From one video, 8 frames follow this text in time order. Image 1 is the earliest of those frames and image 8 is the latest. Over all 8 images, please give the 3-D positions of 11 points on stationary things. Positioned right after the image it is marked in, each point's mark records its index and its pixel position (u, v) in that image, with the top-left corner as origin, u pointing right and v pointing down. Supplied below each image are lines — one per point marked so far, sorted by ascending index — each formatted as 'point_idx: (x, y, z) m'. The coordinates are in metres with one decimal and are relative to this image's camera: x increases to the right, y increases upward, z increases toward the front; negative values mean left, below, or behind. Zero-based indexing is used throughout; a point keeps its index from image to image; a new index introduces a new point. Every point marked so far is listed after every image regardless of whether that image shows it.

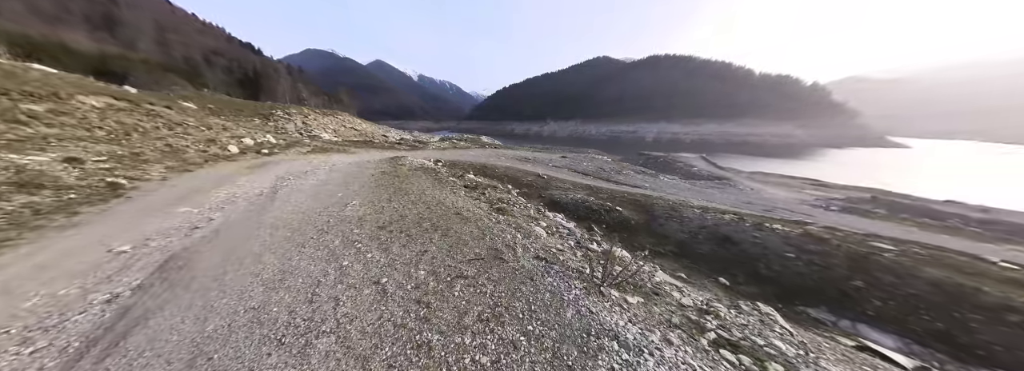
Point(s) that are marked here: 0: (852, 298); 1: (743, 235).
0: (+15.2, -5.1, +8.8) m
1: (+14.9, -3.3, +12.7) m
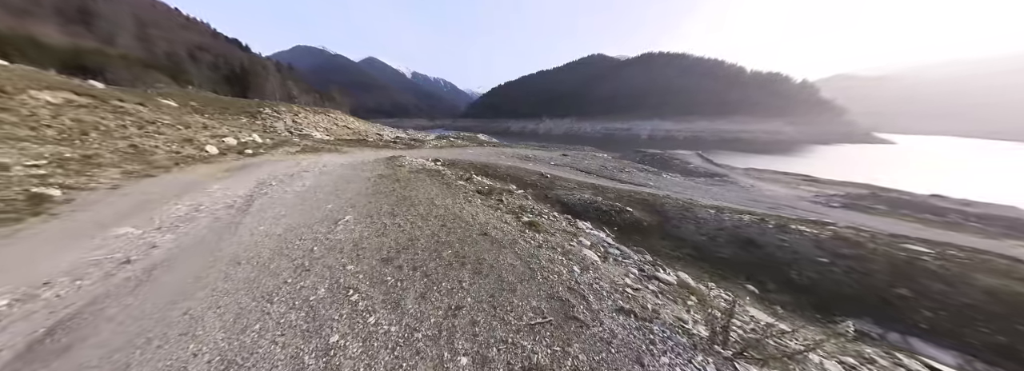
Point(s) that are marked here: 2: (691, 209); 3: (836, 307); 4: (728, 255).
0: (+15.9, -5.1, +8.1) m
1: (+15.4, -3.3, +12.0) m
2: (+15.4, -2.1, +17.3) m
3: (+14.2, -5.4, +8.8) m
4: (+13.2, -4.4, +12.1) m
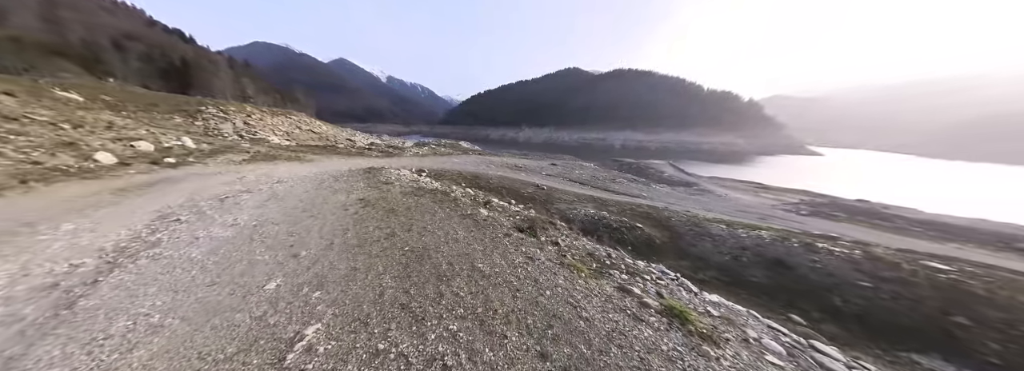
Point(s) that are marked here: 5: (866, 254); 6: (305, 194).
0: (+16.9, -5.9, +7.5) m
1: (+16.1, -4.2, +11.4) m
2: (+15.5, -3.2, +16.8) m
3: (+15.2, -6.2, +8.0) m
4: (+13.9, -5.3, +11.3) m
5: (+19.4, -3.7, +11.1) m
6: (-7.4, -0.3, +7.6) m
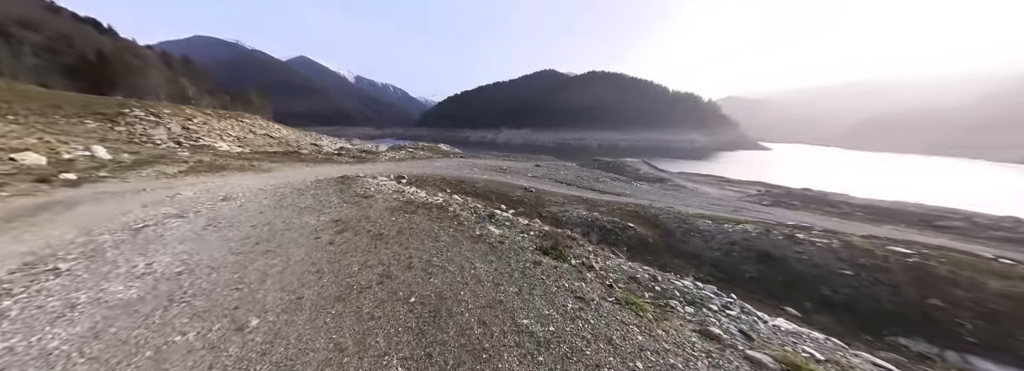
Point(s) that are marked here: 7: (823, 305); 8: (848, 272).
0: (+17.2, -5.5, +8.2) m
1: (+16.0, -3.9, +12.0) m
2: (+14.9, -2.9, +17.3) m
3: (+15.5, -5.9, +8.6) m
4: (+13.8, -5.1, +11.7) m
5: (+19.3, -3.3, +12.0) m
6: (-7.2, -0.8, +6.2) m
7: (+14.7, -5.7, +9.7) m
8: (+16.9, -4.4, +10.3) m
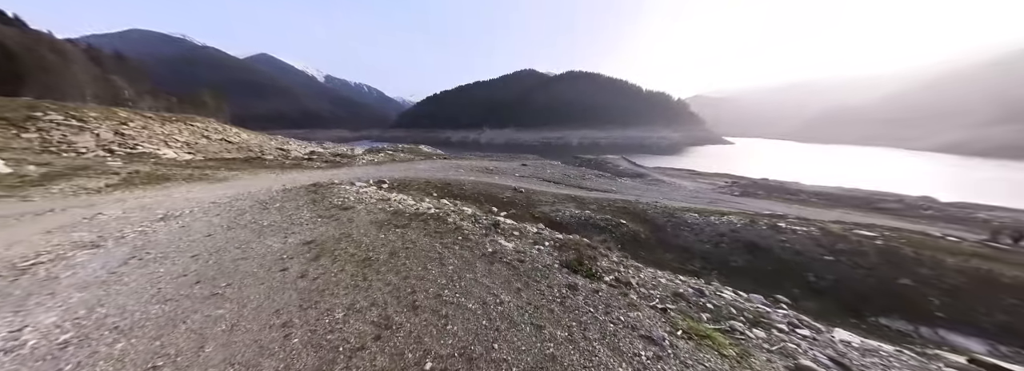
0: (+17.3, -5.0, +8.9) m
1: (+15.8, -3.4, +12.6) m
2: (+14.2, -2.5, +17.8) m
3: (+15.6, -5.4, +9.1) m
4: (+13.7, -4.7, +12.1) m
5: (+19.0, -2.7, +12.8) m
6: (-7.0, -1.2, +5.0) m
7: (+14.7, -5.2, +10.2) m
8: (+16.8, -3.9, +10.9) m
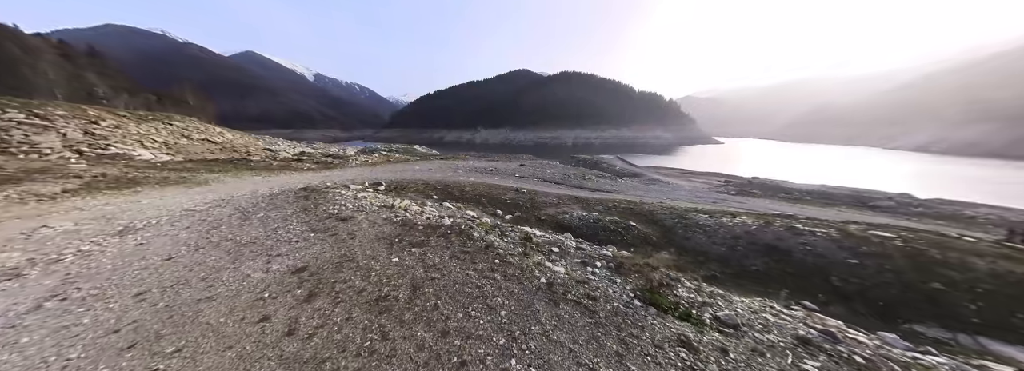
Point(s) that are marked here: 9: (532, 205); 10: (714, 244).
0: (+18.0, -5.0, +8.5) m
1: (+16.3, -3.4, +12.1) m
2: (+14.7, -2.5, +17.3) m
3: (+16.3, -5.5, +8.7) m
4: (+14.3, -4.7, +11.7) m
5: (+19.6, -2.7, +12.4) m
6: (-6.3, -1.4, +4.0) m
7: (+15.4, -5.2, +9.7) m
8: (+17.4, -3.9, +10.5) m
9: (+1.9, -1.8, +19.0) m
10: (+13.5, -3.9, +13.6) m
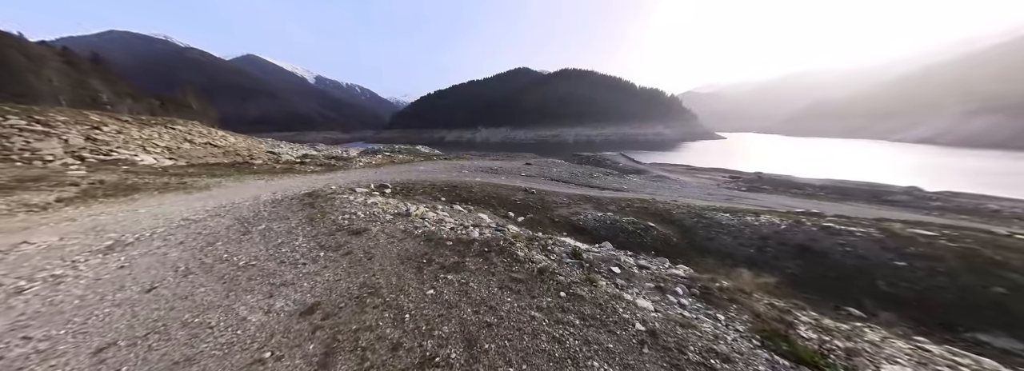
0: (+18.9, -4.8, +7.7) m
1: (+17.2, -3.3, +11.4) m
2: (+15.6, -2.3, +16.5) m
3: (+17.2, -5.3, +7.9) m
4: (+15.2, -4.5, +10.9) m
5: (+20.5, -2.5, +11.6) m
6: (-5.5, -1.6, +3.4) m
7: (+16.3, -5.1, +8.9) m
8: (+18.3, -3.7, +9.7) m
9: (+2.8, -1.8, +18.3) m
10: (+14.4, -3.8, +12.9) m
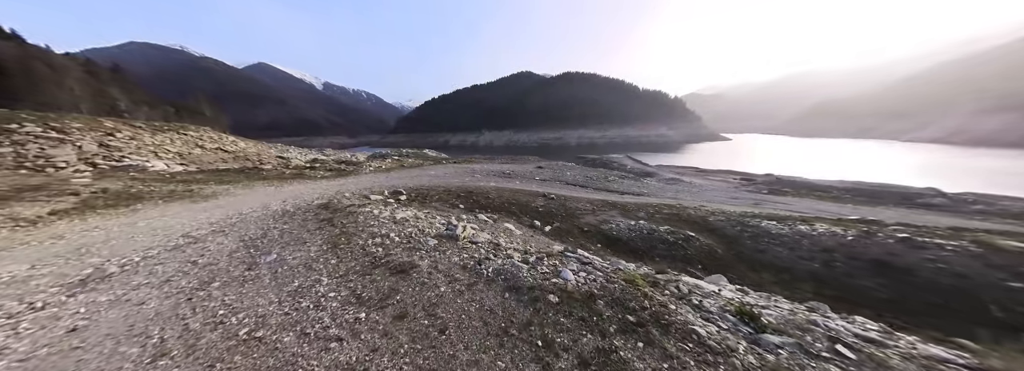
0: (+20.5, -5.0, +6.1) m
1: (+18.9, -3.5, +9.8) m
2: (+17.4, -2.7, +15.0) m
3: (+18.8, -5.5, +6.3) m
4: (+16.9, -4.8, +9.3) m
5: (+22.2, -2.8, +10.0) m
6: (-3.9, -1.9, +2.2) m
7: (+18.0, -5.4, +7.4) m
8: (+20.0, -4.0, +8.1) m
9: (+4.6, -2.3, +17.0) m
10: (+16.1, -4.1, +11.3) m
